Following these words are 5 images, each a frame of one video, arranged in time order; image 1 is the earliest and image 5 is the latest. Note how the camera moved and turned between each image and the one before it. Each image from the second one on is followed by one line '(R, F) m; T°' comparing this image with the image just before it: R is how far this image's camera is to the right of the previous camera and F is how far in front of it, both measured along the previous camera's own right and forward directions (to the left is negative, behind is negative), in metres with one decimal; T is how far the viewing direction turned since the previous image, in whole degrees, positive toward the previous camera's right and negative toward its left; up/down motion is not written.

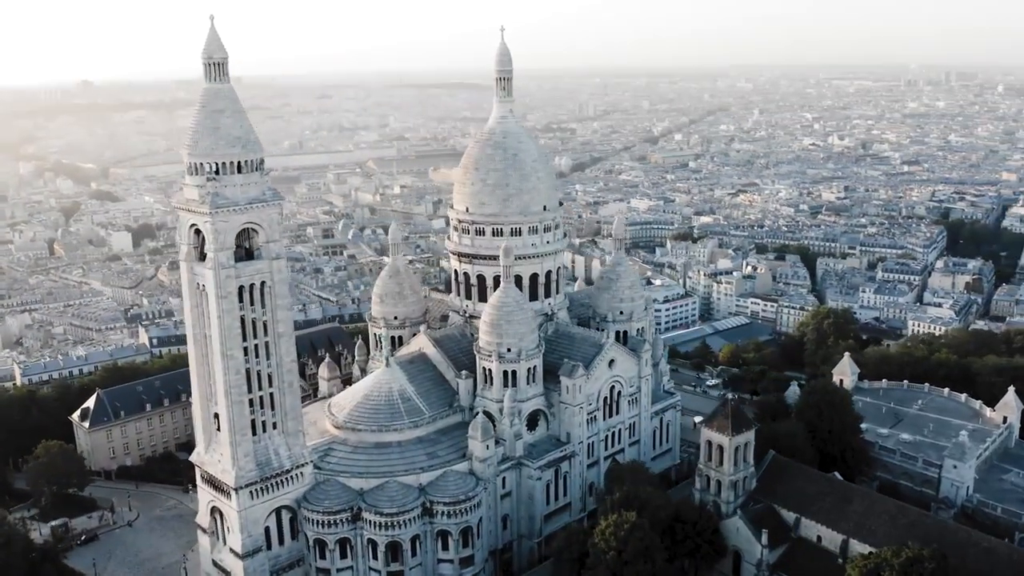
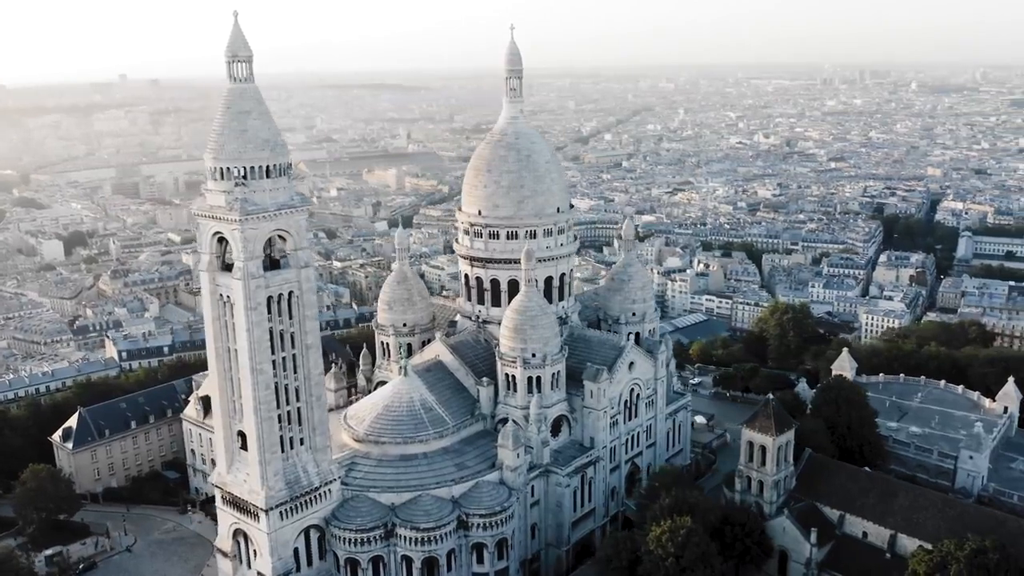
(-5.9, +1.5) m; +5°
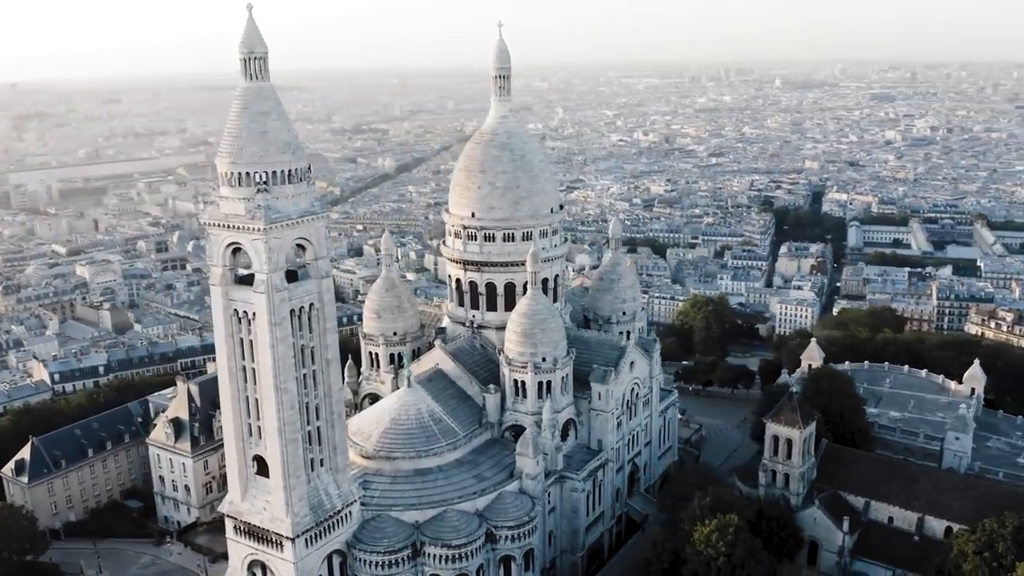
(-7.5, +2.0) m; +8°
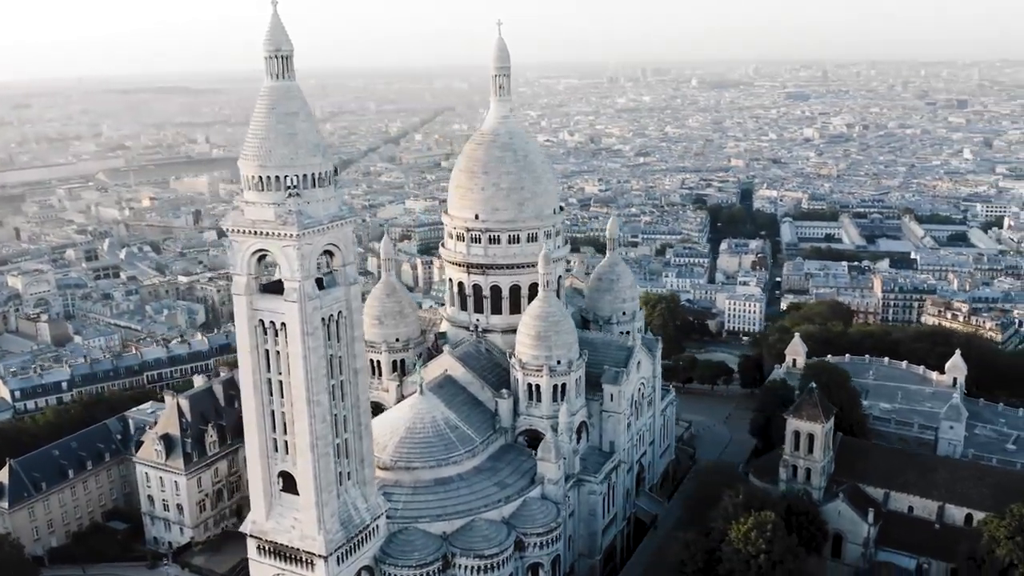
(-5.2, +1.1) m; +5°
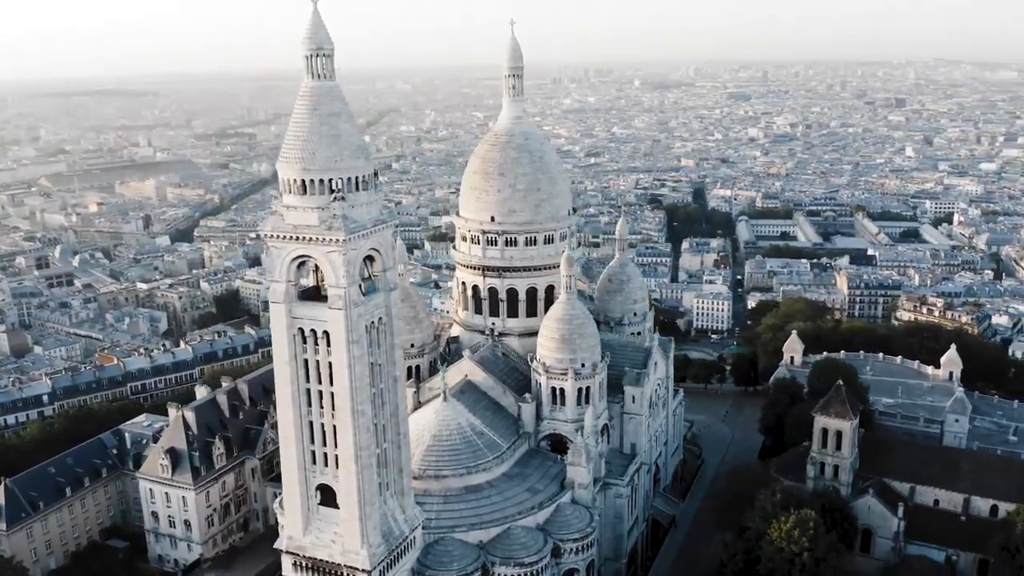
(-4.5, +0.9) m; +4°
